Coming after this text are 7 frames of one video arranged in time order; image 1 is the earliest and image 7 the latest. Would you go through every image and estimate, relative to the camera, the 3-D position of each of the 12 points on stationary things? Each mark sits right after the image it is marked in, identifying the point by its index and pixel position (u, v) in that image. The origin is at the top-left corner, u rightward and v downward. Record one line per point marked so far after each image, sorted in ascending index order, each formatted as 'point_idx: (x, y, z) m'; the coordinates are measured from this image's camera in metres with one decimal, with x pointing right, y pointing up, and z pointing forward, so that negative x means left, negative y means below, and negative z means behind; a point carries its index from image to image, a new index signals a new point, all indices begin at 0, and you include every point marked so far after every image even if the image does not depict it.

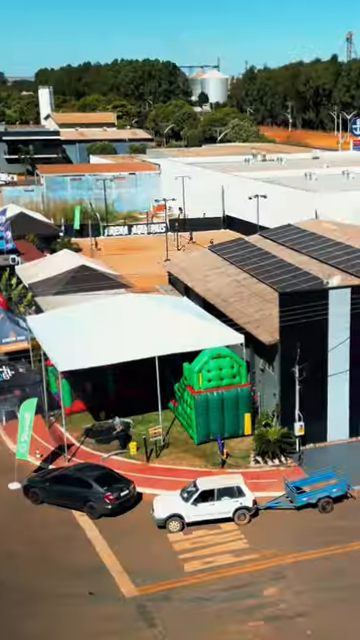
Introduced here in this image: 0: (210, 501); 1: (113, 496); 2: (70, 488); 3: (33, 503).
0: (+0.7, -4.2, +17.9) m
1: (-1.6, -4.2, +18.4) m
2: (-2.7, -4.1, +18.8) m
3: (-3.7, -4.6, +19.4) m
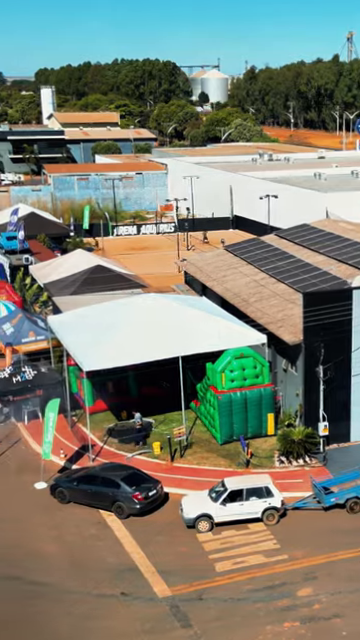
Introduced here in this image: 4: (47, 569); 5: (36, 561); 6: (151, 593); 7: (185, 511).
0: (+1.4, -4.2, +17.8) m
1: (-0.9, -4.2, +18.4) m
2: (-2.0, -4.1, +18.8) m
3: (-3.0, -4.6, +19.4) m
4: (-2.8, -5.3, +16.3) m
5: (-3.1, -5.2, +16.6) m
6: (-0.6, -5.3, +15.0) m
7: (+0.1, -4.4, +17.8) m
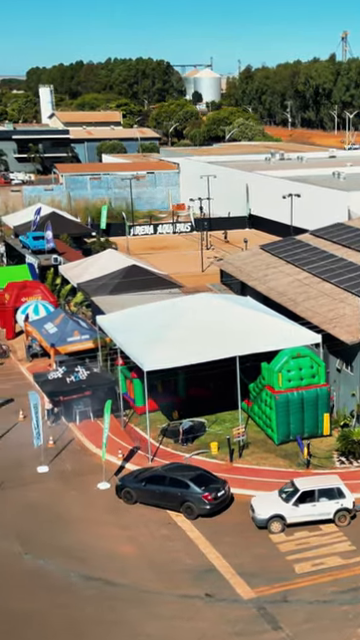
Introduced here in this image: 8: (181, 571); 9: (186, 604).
0: (+3.0, -4.2, +17.7) m
1: (+0.7, -4.2, +18.3) m
2: (-0.4, -4.1, +18.8) m
3: (-1.3, -4.6, +19.3) m
4: (-1.2, -5.3, +16.3) m
5: (-1.5, -5.2, +16.5) m
6: (+1.1, -5.3, +15.0) m
7: (+1.8, -4.4, +17.7) m
8: (0.0, -5.2, +16.0) m
9: (+0.1, -5.4, +14.7) m
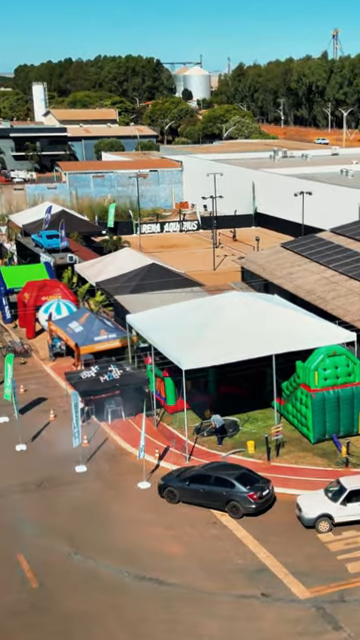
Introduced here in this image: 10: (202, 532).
0: (+4.1, -4.1, +17.7) m
1: (+1.8, -4.1, +18.3) m
2: (+0.7, -4.1, +18.7) m
3: (-0.3, -4.5, +19.3) m
4: (-0.1, -5.2, +16.2) m
5: (-0.4, -5.1, +16.5) m
6: (+2.1, -5.3, +14.9) m
7: (+2.8, -4.4, +17.6) m
8: (+1.1, -5.2, +16.0) m
9: (+1.2, -5.4, +14.7) m
10: (+0.5, -4.9, +17.8) m
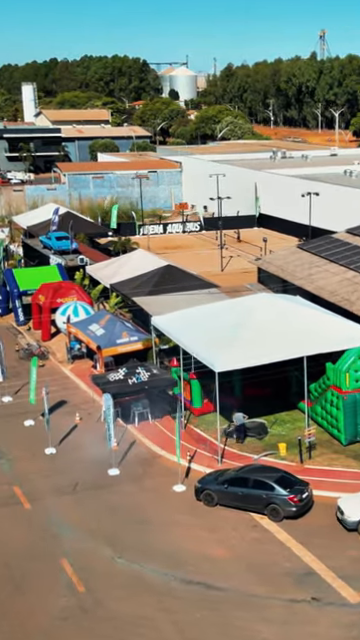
0: (+5.0, -4.2, +17.6) m
1: (+2.7, -4.2, +18.2) m
2: (+1.7, -4.1, +18.6) m
3: (+0.7, -4.6, +19.2) m
4: (+0.8, -5.3, +16.1) m
5: (+0.6, -5.2, +16.4) m
6: (+3.1, -5.4, +14.8) m
7: (+3.8, -4.4, +17.5) m
8: (+2.0, -5.3, +15.9) m
9: (+2.1, -5.5, +14.6) m
10: (+1.5, -4.9, +17.7) m
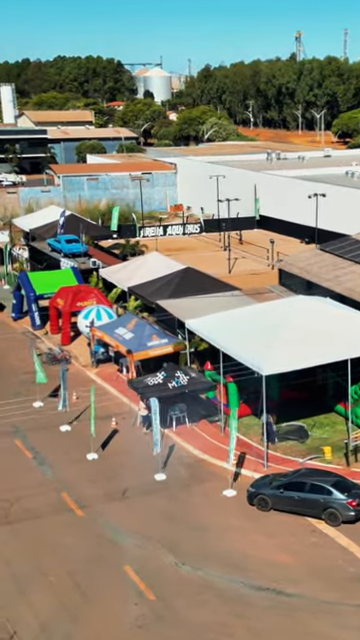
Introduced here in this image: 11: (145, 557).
0: (+6.4, -4.2, +17.5) m
1: (+4.1, -4.3, +18.1) m
2: (+3.0, -4.2, +18.5) m
3: (+2.0, -4.7, +19.1) m
4: (+2.2, -5.4, +16.0) m
5: (+2.0, -5.3, +16.3) m
6: (+4.5, -5.4, +14.7) m
7: (+5.1, -4.5, +17.5) m
8: (+3.4, -5.3, +15.8) m
9: (+3.5, -5.5, +14.5) m
10: (+2.8, -5.0, +17.6) m
11: (-0.8, -5.2, +17.0) m
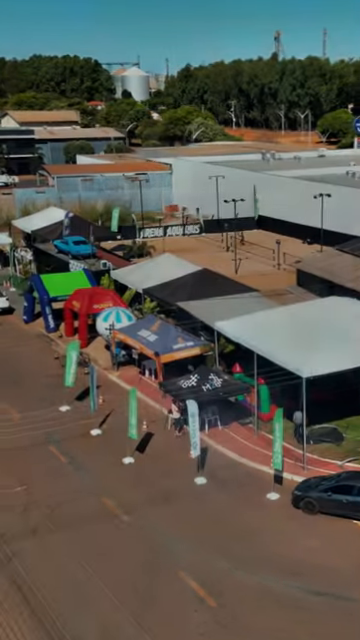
0: (+7.5, -4.3, +17.5) m
1: (+5.2, -4.3, +18.0) m
2: (+4.1, -4.2, +18.4) m
3: (+3.1, -4.8, +19.0) m
4: (+3.4, -5.4, +15.9) m
5: (+3.1, -5.3, +16.2) m
6: (+5.7, -5.5, +14.7) m
7: (+6.3, -4.5, +17.4) m
8: (+4.6, -5.4, +15.7) m
9: (+4.7, -5.6, +14.4) m
10: (+4.0, -5.1, +17.5) m
11: (+0.4, -5.3, +16.9) m
